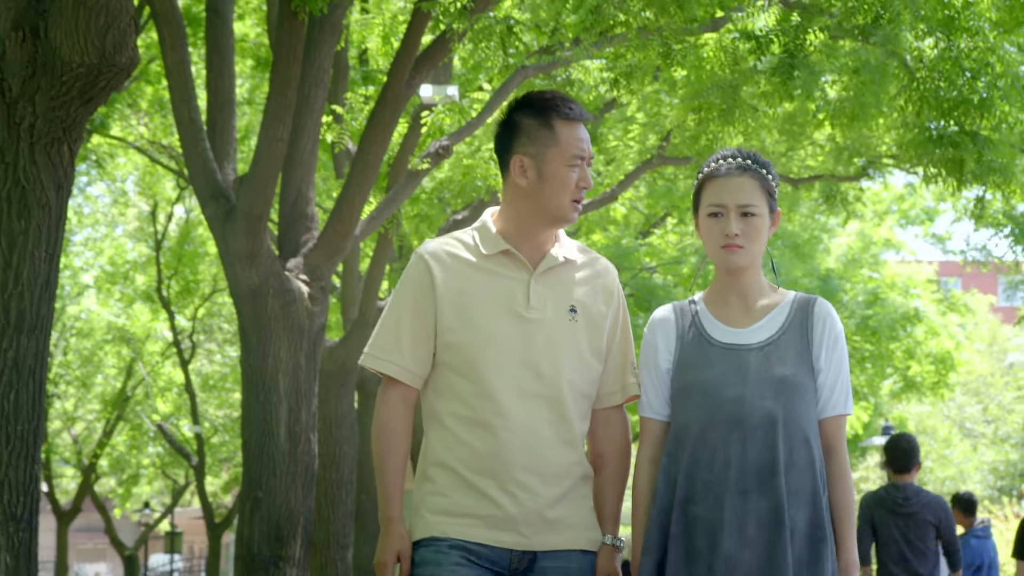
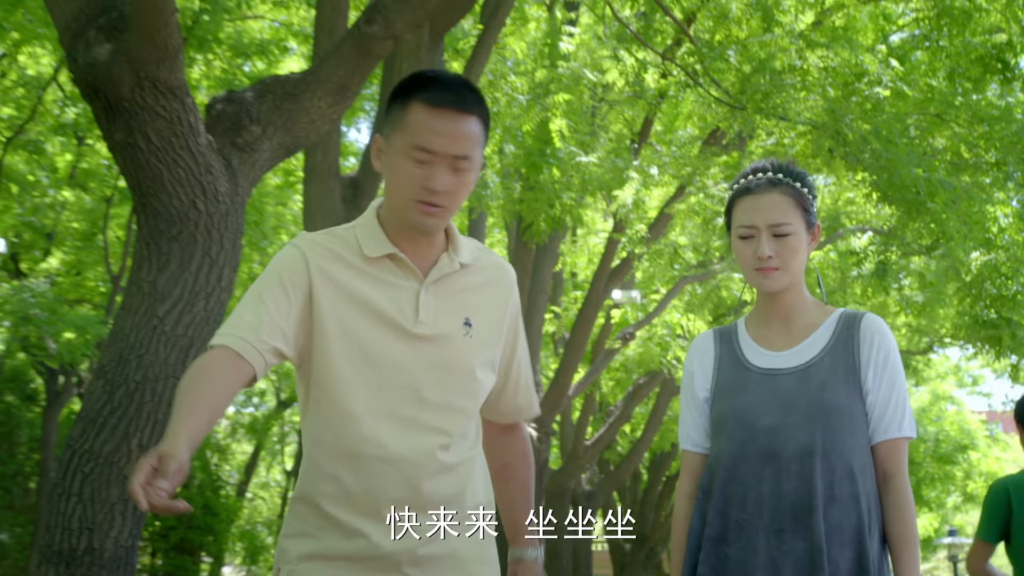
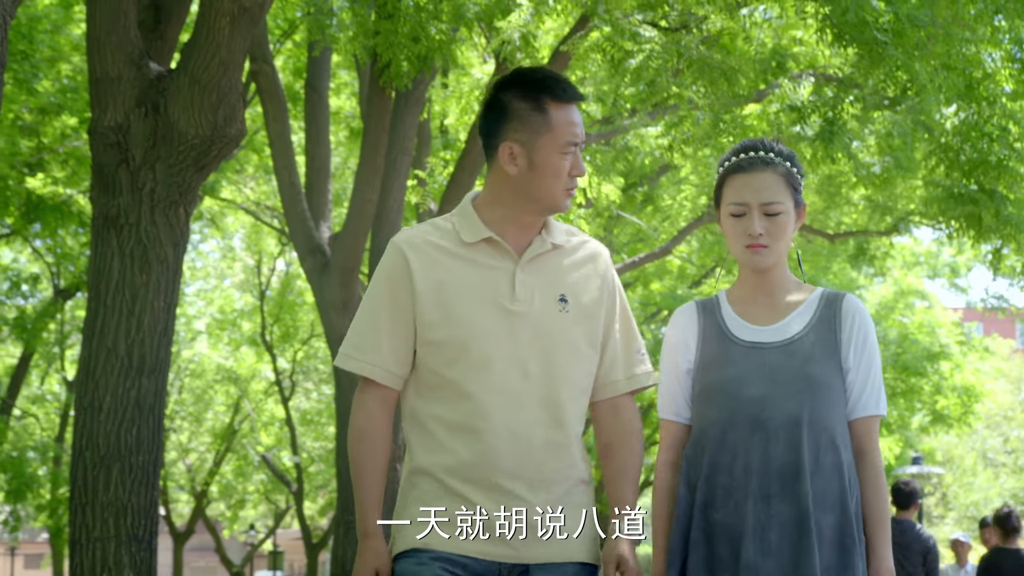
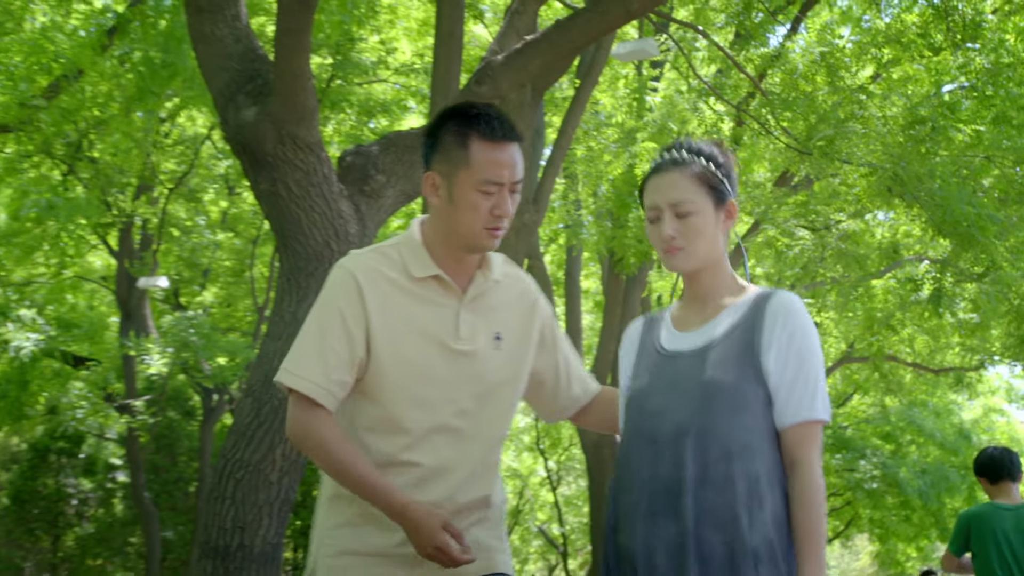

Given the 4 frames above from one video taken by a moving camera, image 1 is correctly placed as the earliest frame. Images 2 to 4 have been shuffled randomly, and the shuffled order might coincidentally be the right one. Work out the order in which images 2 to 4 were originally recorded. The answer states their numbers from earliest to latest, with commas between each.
3, 2, 4
